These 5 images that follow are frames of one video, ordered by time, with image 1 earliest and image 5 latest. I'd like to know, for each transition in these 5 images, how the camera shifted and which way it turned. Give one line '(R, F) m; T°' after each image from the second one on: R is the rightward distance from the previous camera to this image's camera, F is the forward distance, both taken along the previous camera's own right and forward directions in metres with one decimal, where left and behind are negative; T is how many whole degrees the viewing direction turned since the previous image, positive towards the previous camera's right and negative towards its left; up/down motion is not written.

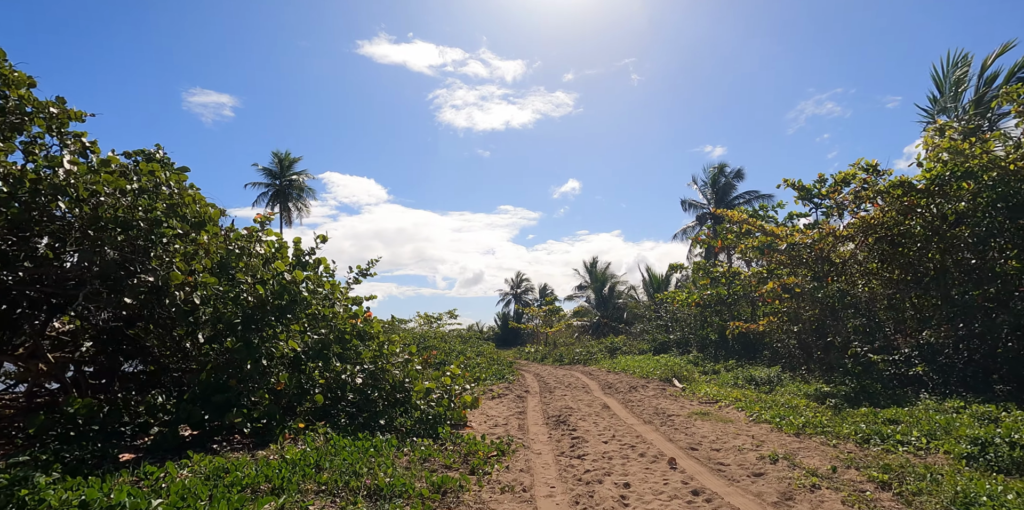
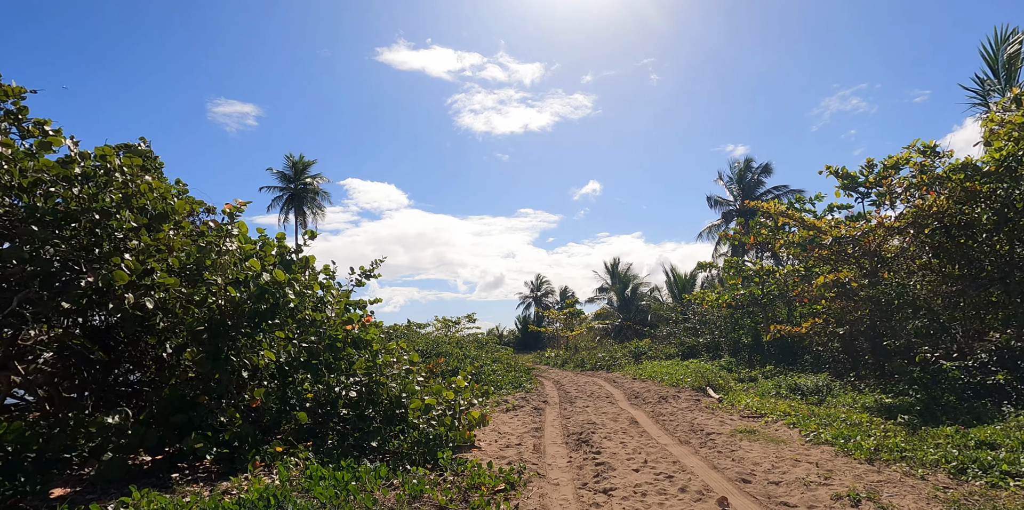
(+0.1, +1.0) m; -2°
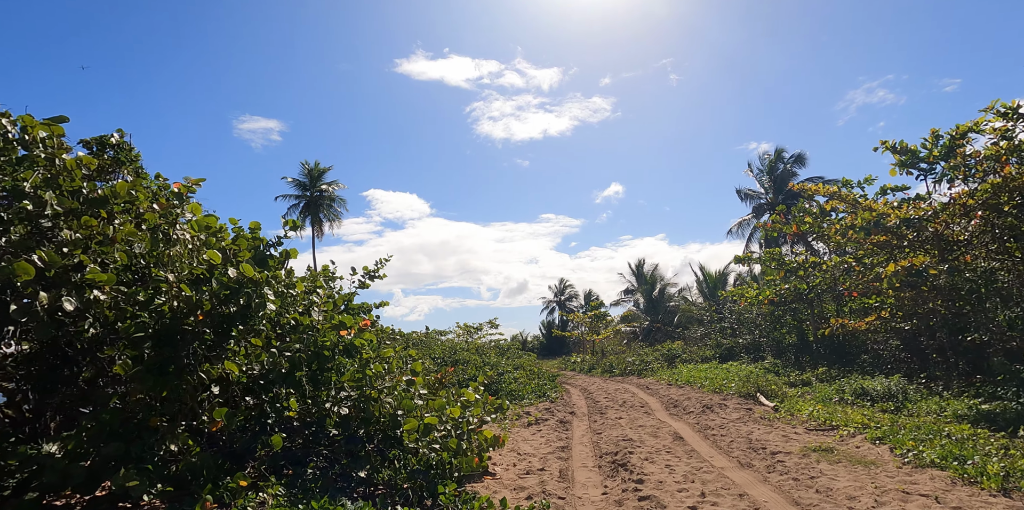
(+0.1, +1.2) m; -2°
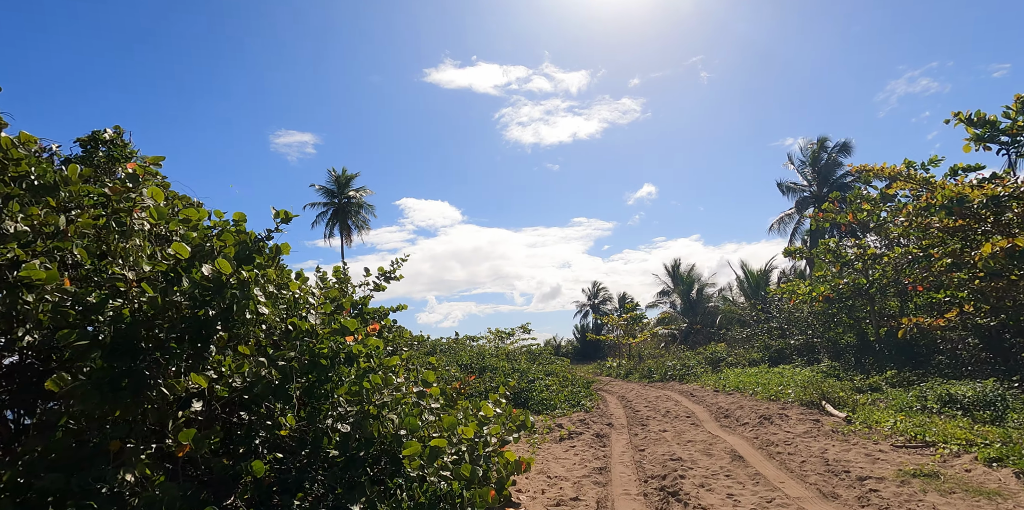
(+0.1, +0.9) m; -3°
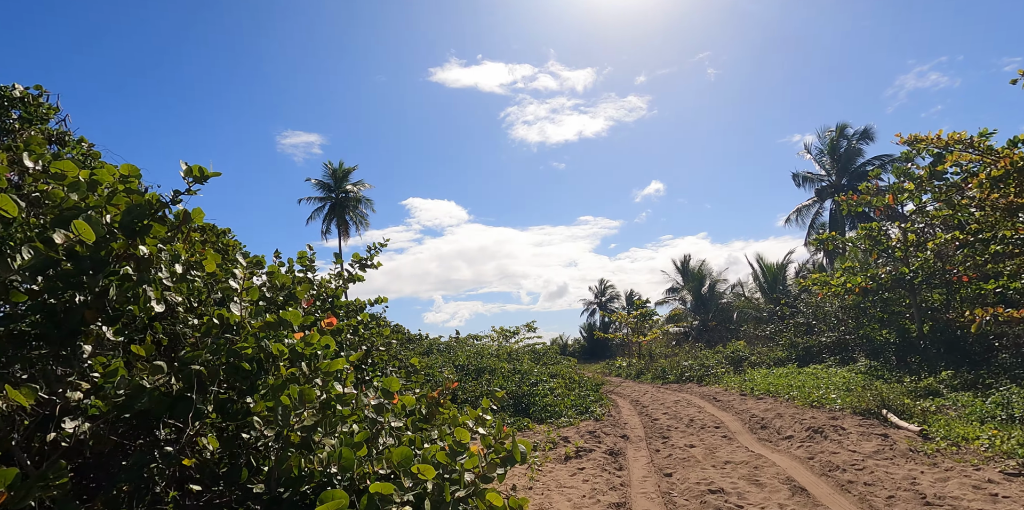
(+0.1, +1.4) m; -1°
